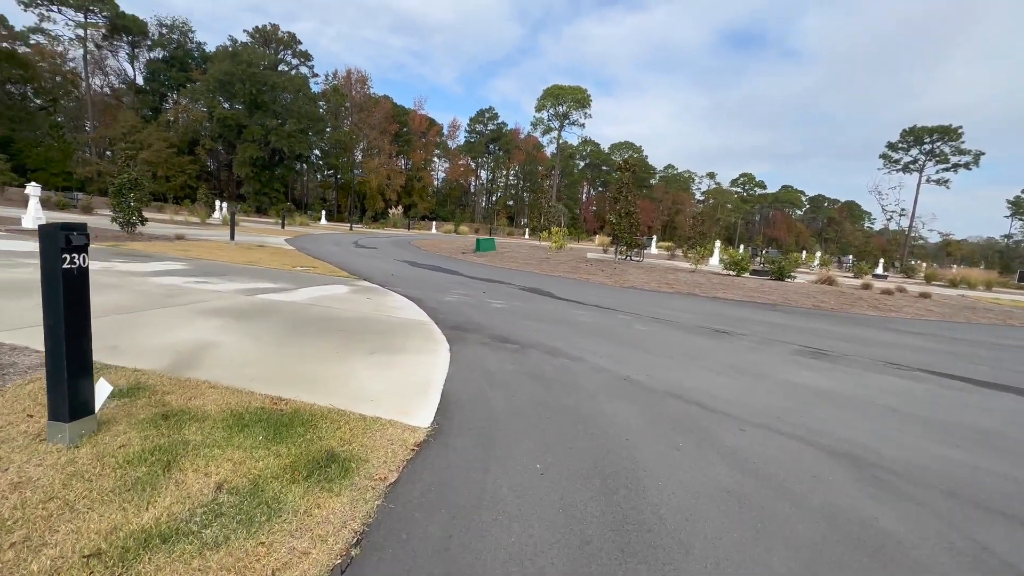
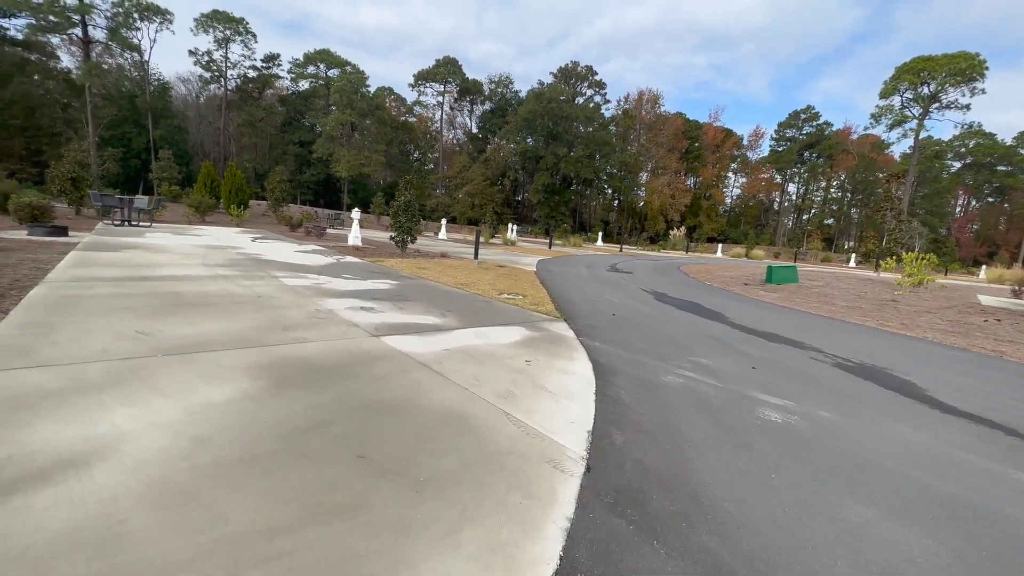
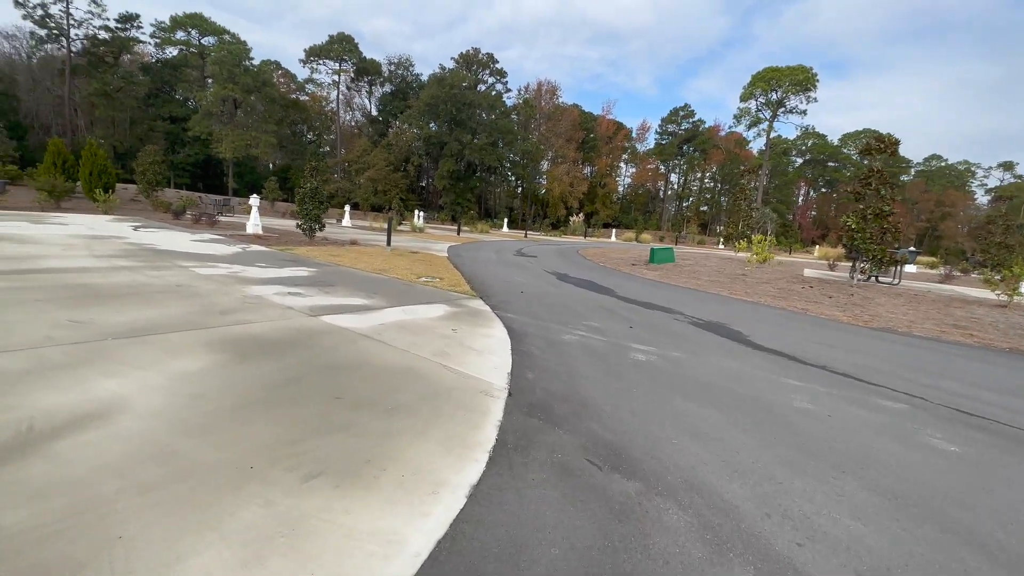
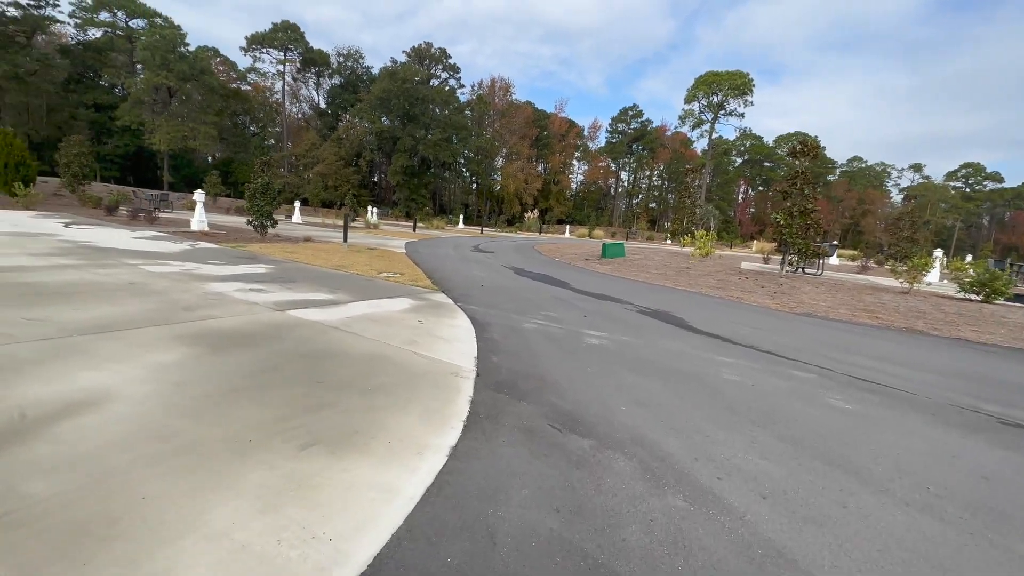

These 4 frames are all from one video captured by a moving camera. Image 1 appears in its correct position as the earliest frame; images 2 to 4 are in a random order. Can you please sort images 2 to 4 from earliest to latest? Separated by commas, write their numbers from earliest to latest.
4, 3, 2
